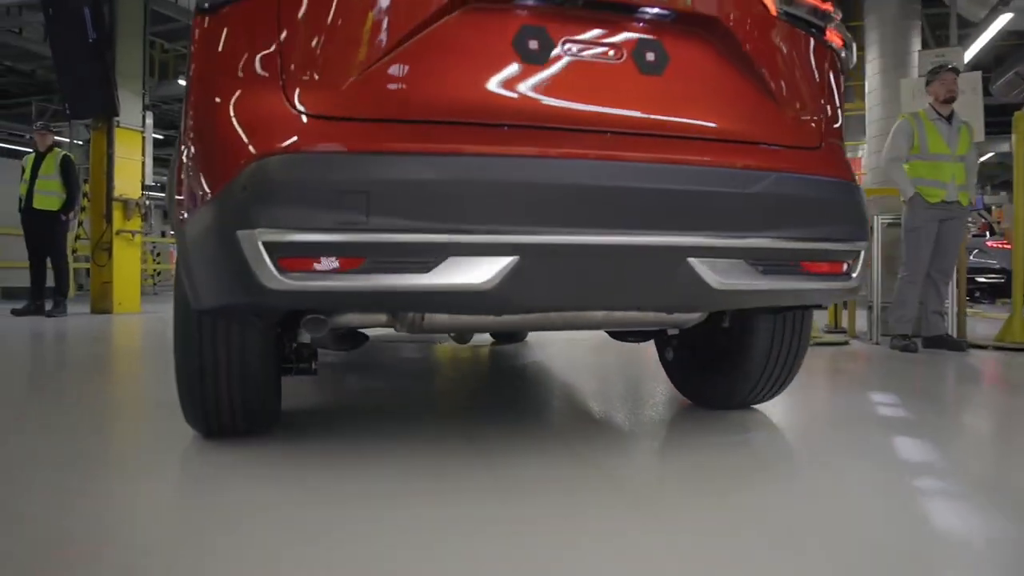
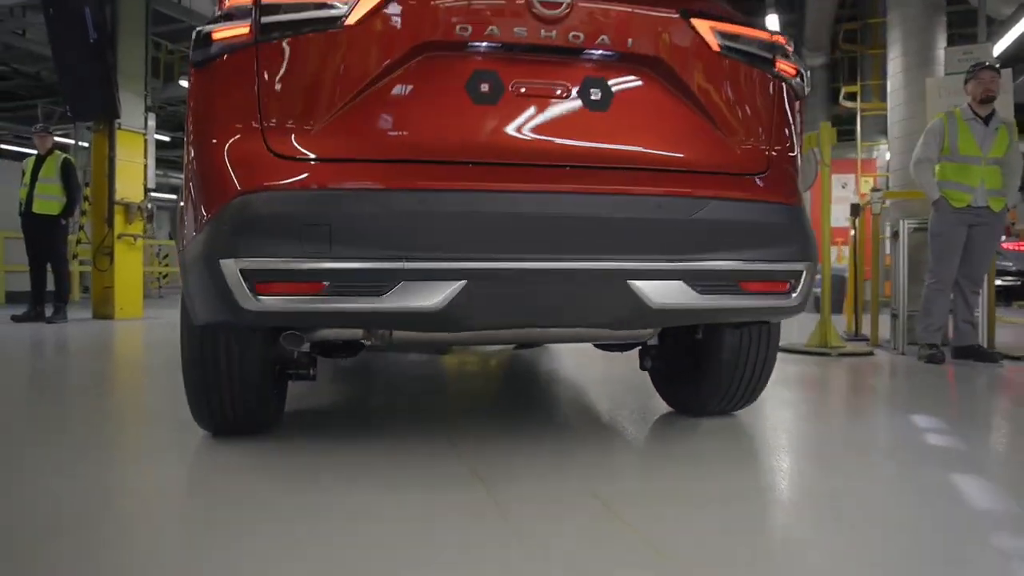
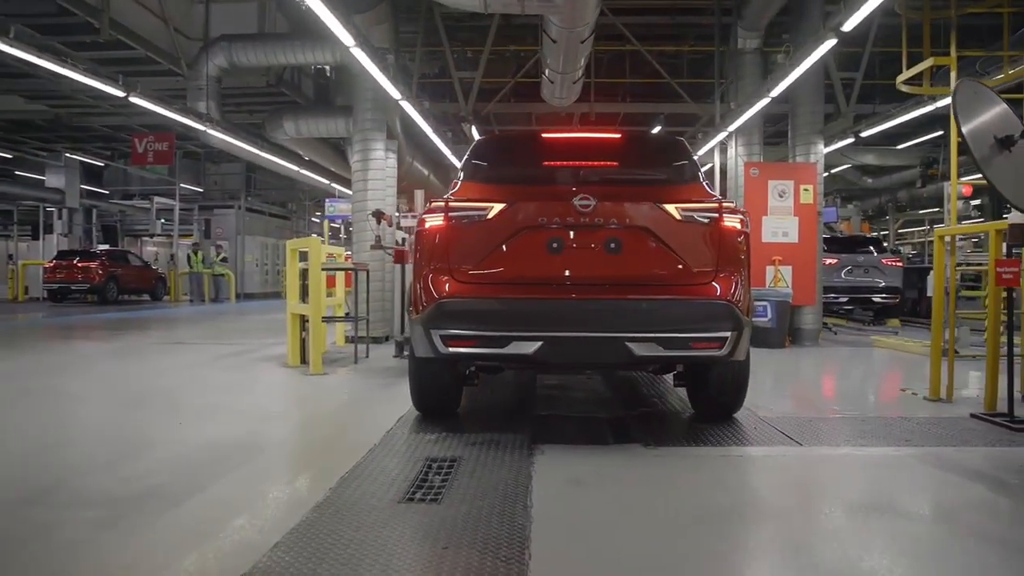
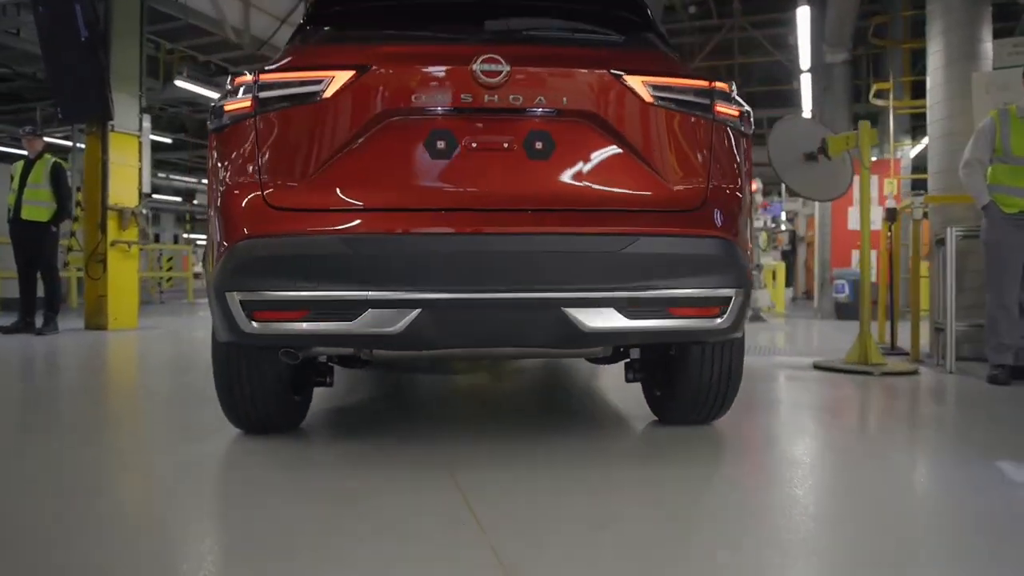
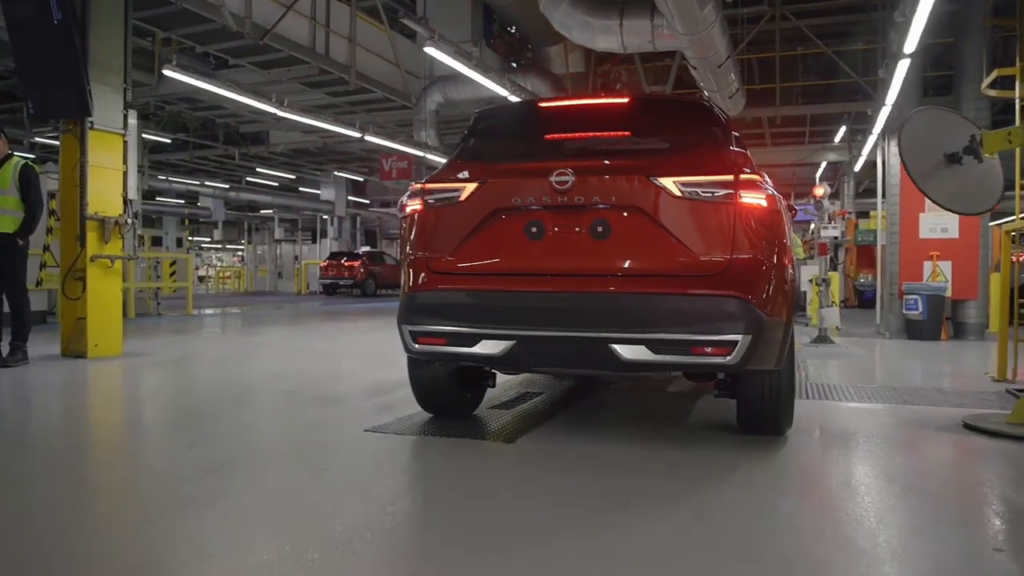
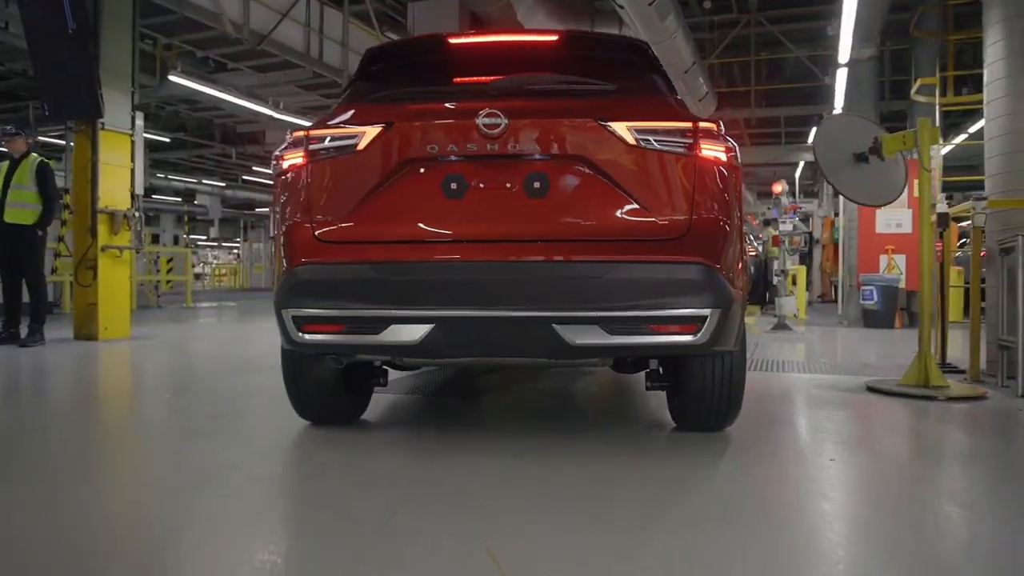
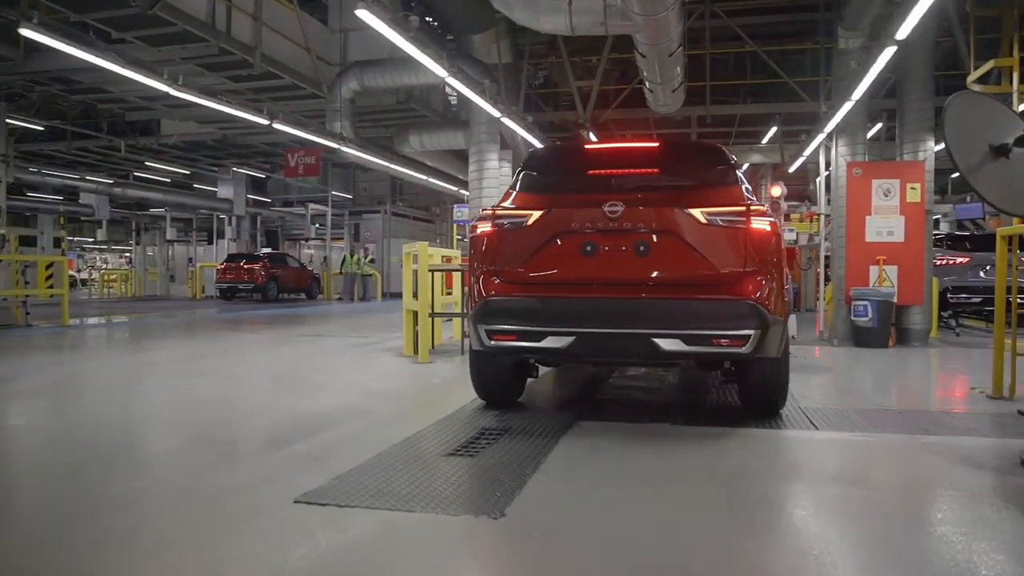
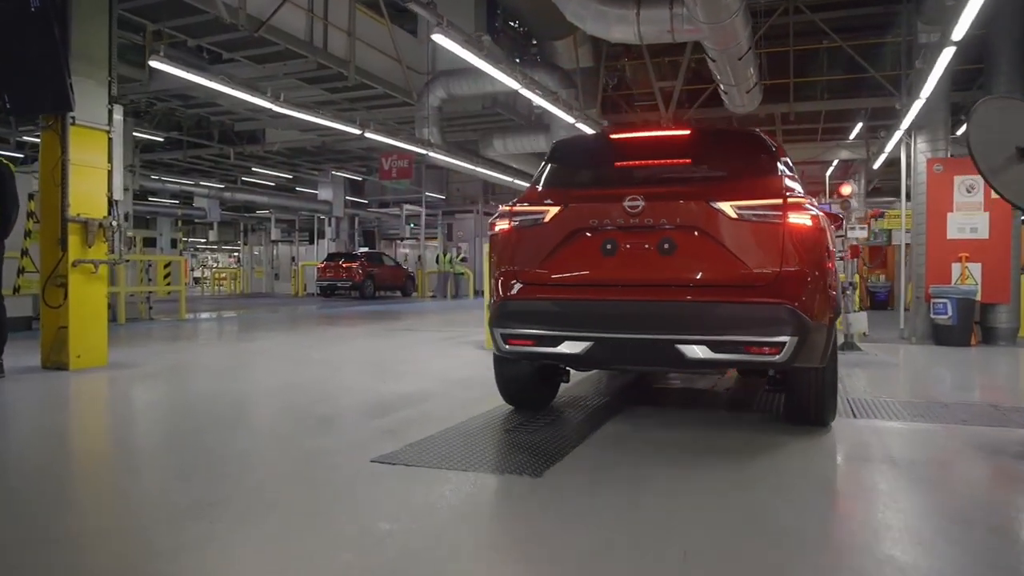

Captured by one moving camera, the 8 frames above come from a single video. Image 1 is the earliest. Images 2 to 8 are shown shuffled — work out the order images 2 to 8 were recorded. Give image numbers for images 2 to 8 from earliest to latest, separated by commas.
2, 4, 6, 5, 8, 7, 3
